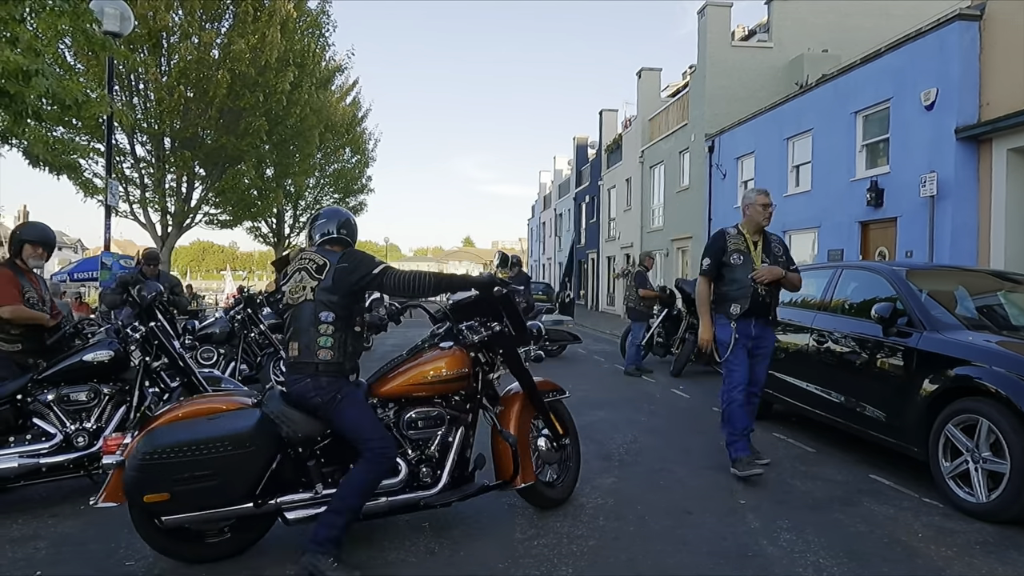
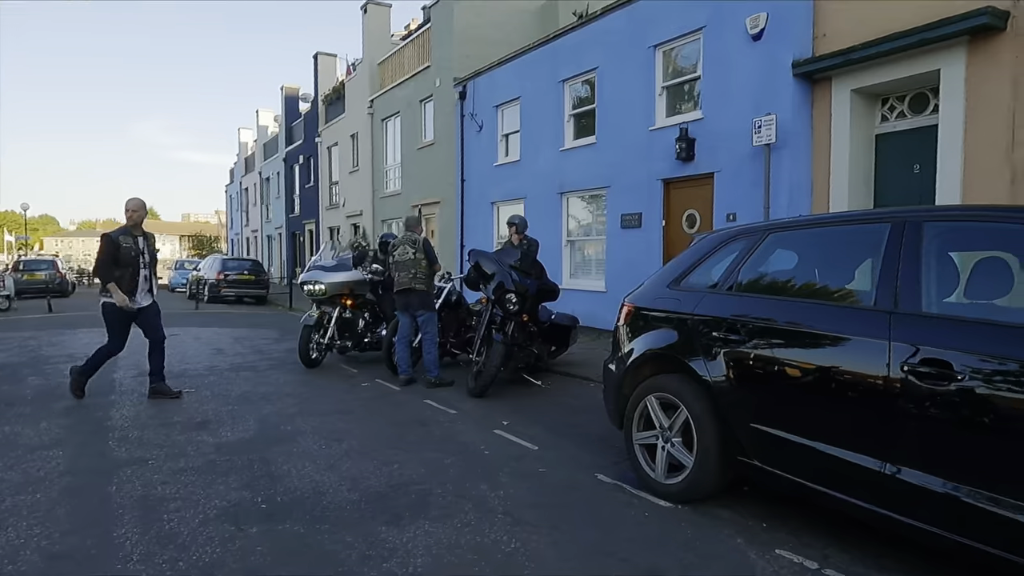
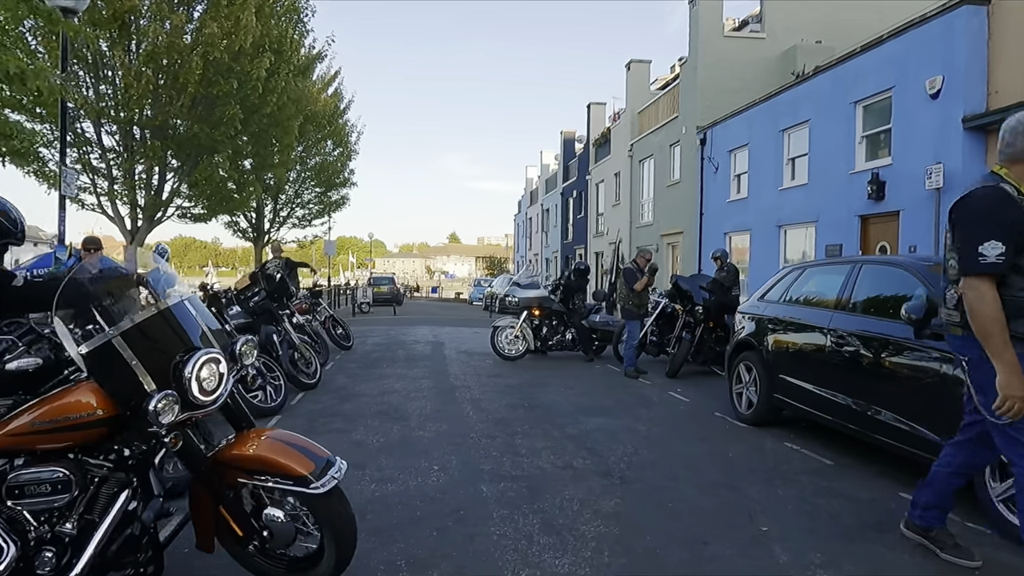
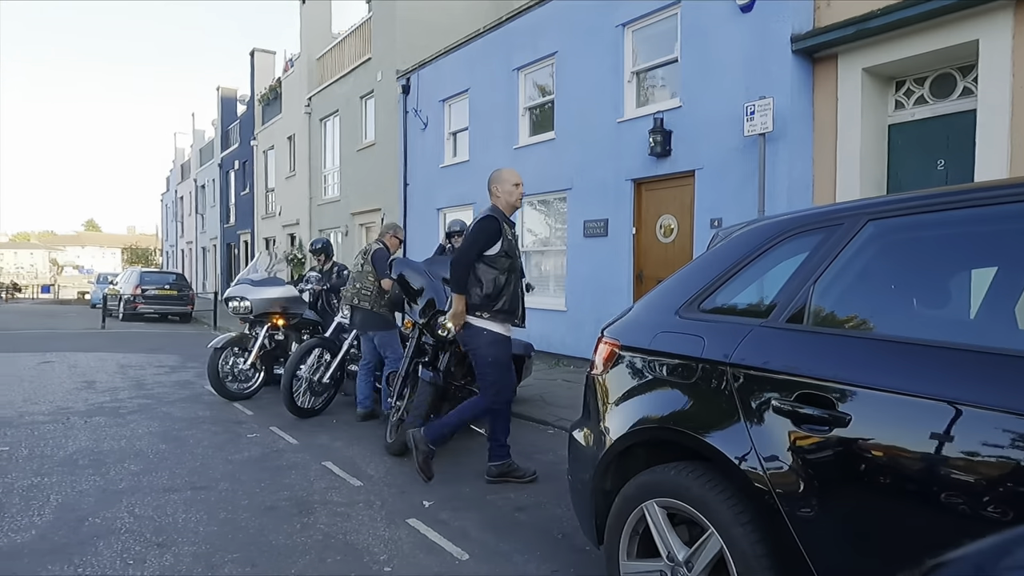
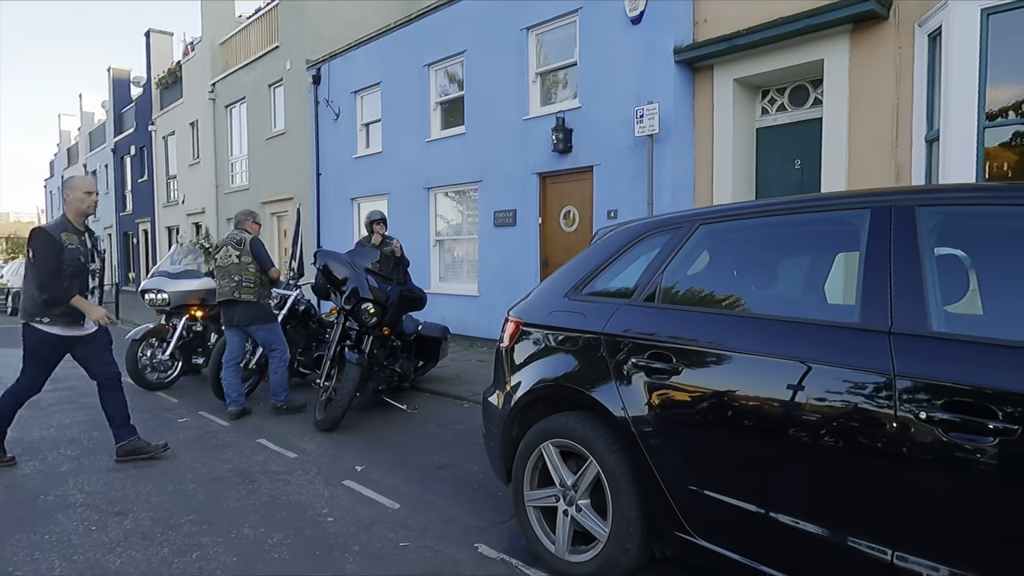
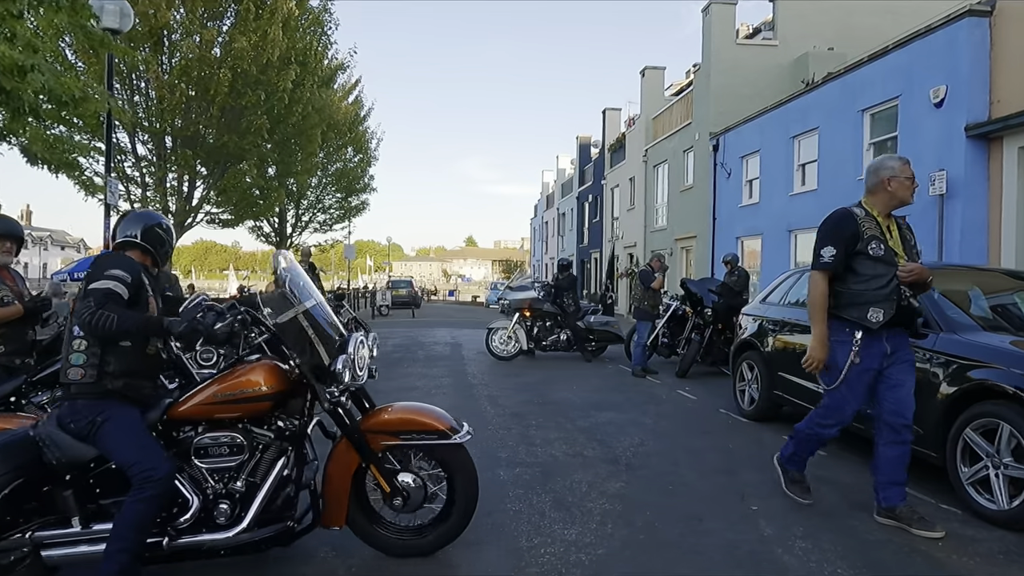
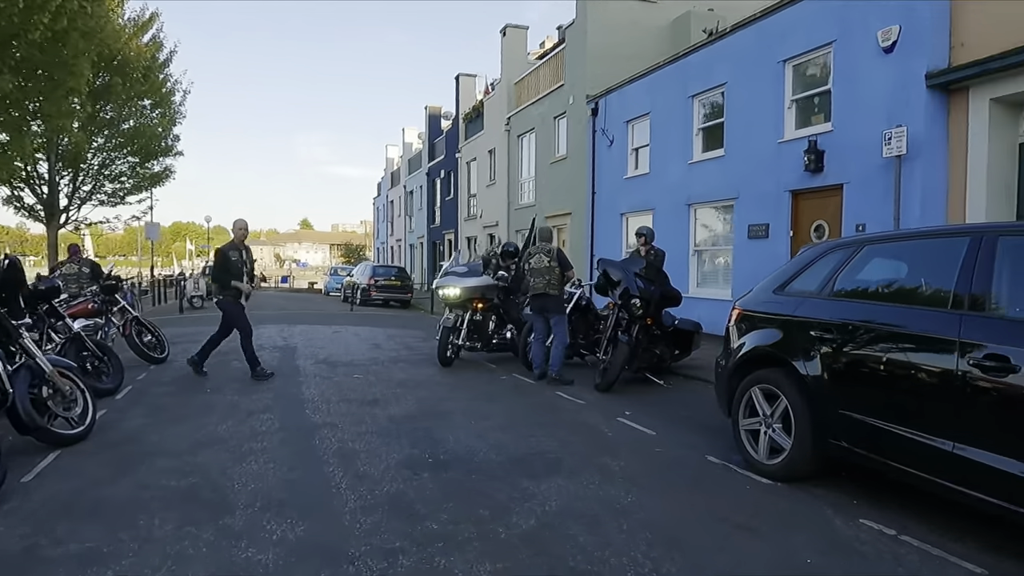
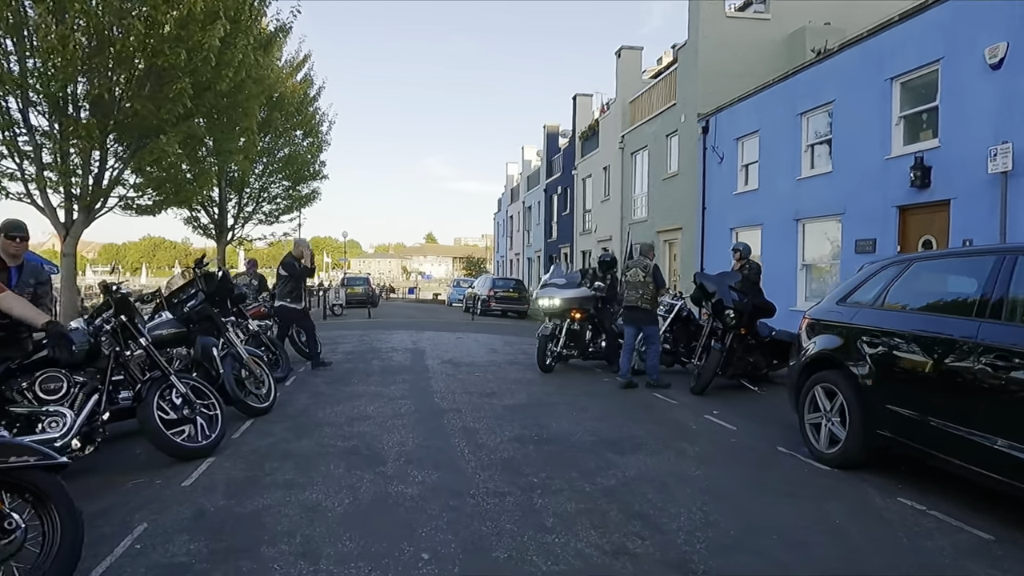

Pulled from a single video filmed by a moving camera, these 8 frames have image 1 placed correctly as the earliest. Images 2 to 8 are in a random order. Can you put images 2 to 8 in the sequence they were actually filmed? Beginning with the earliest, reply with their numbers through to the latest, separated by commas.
6, 3, 8, 7, 2, 5, 4
